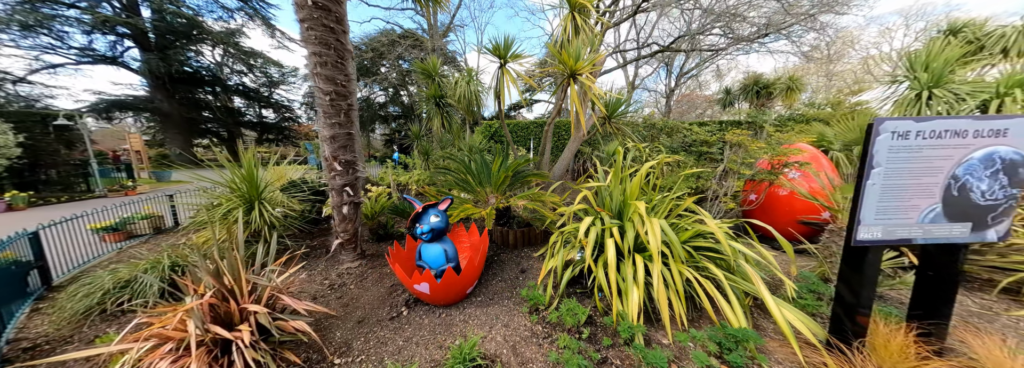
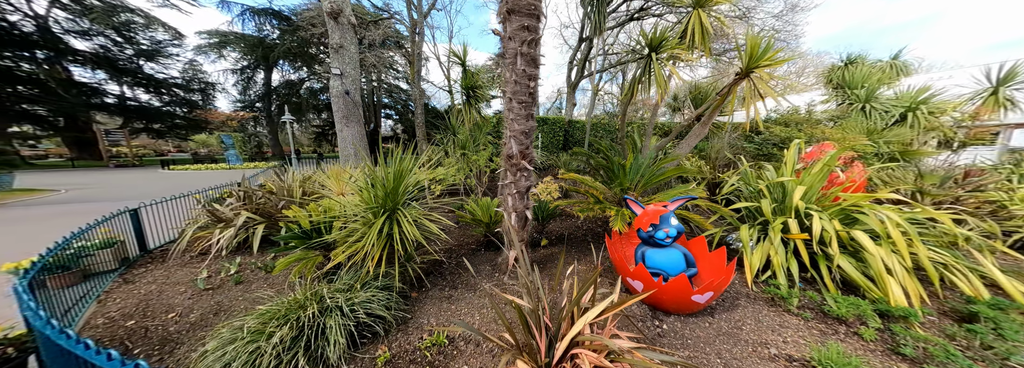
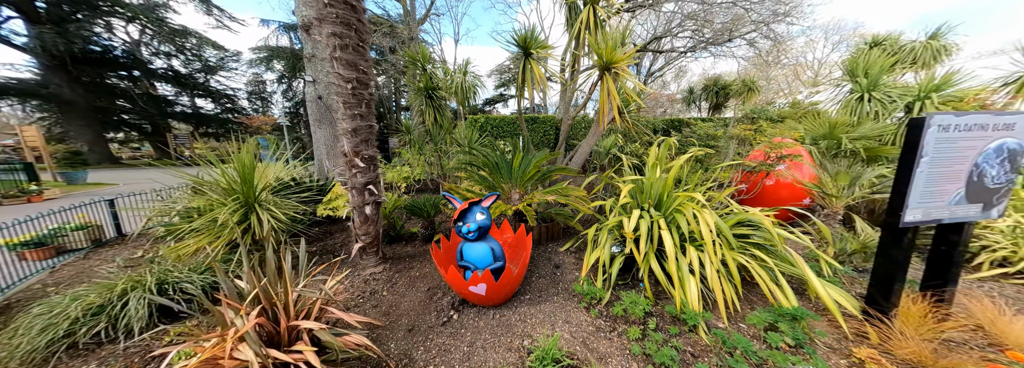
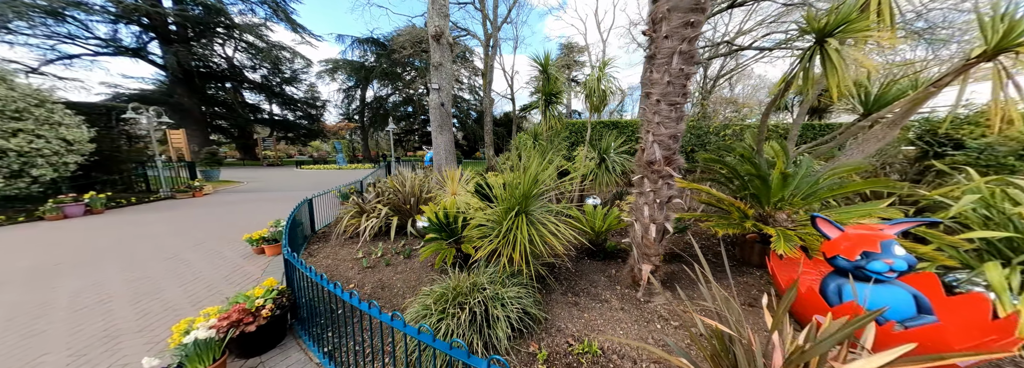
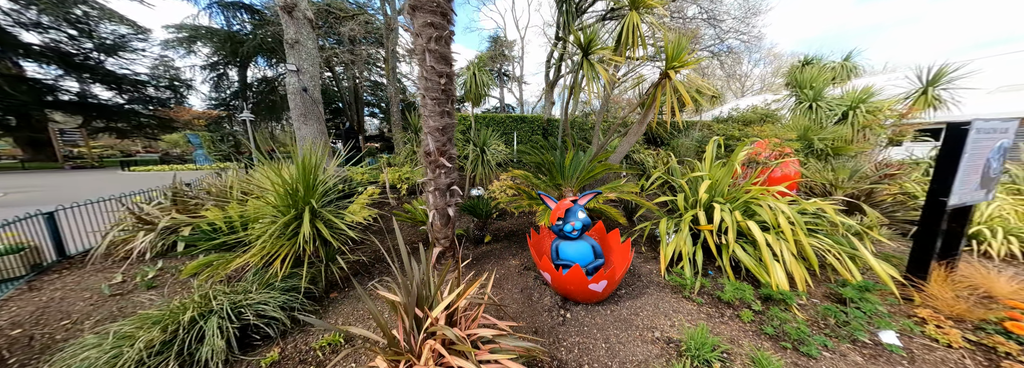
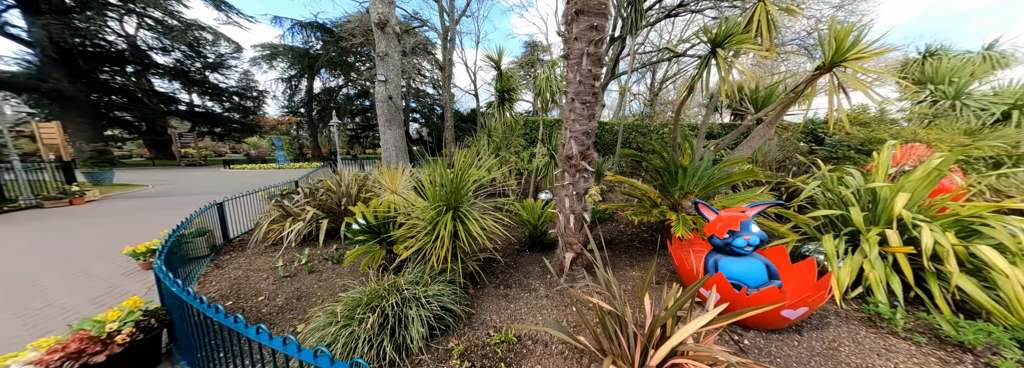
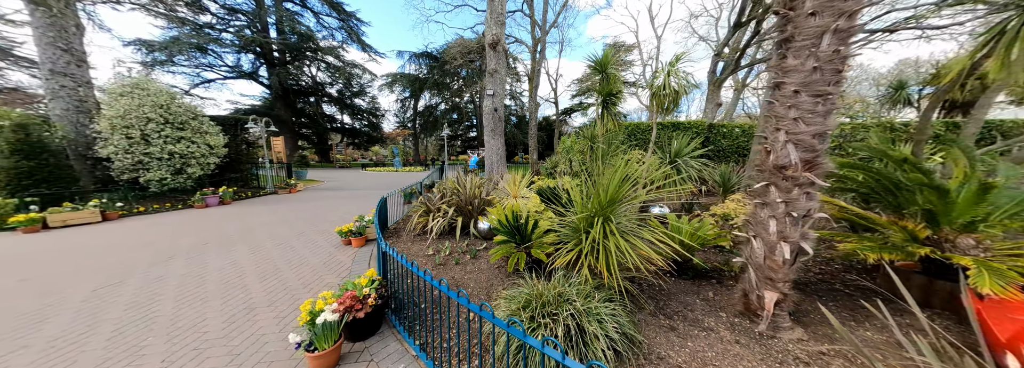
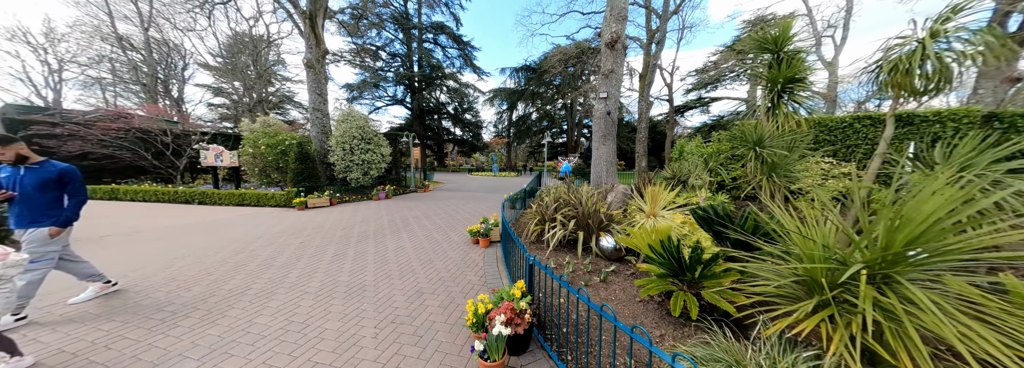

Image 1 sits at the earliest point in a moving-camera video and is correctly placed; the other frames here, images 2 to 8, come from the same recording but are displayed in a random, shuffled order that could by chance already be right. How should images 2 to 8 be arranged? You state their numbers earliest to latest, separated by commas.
3, 5, 2, 6, 4, 7, 8
